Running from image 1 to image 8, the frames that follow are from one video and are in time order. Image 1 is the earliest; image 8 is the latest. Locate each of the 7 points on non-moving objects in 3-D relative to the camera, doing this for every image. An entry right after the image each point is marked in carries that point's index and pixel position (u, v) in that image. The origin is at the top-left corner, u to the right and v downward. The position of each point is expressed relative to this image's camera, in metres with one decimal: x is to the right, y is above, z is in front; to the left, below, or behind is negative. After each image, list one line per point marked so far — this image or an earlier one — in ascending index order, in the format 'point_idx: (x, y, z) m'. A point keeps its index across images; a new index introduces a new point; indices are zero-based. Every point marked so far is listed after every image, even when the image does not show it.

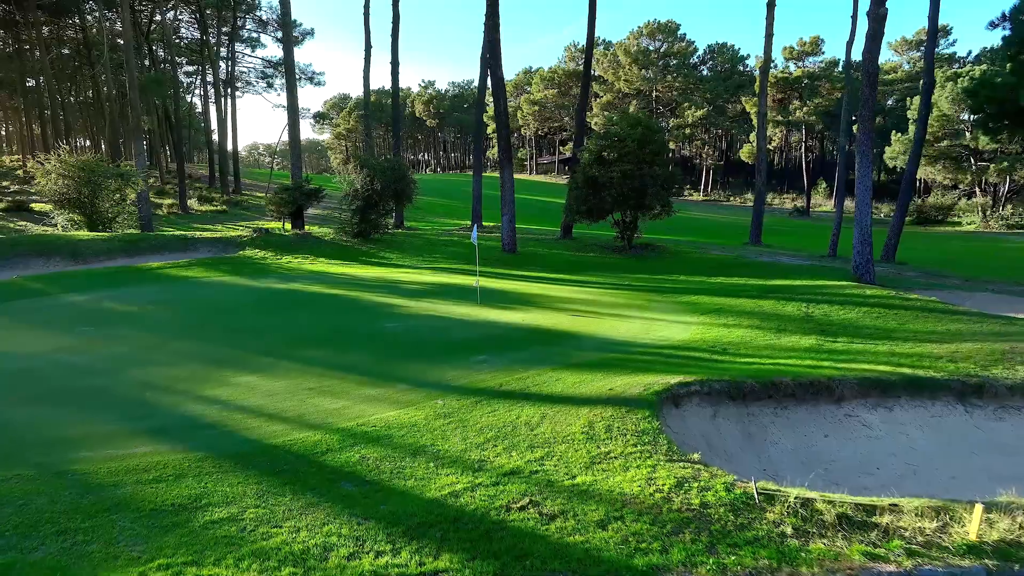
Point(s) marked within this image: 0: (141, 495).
0: (-2.1, -1.2, +3.9) m
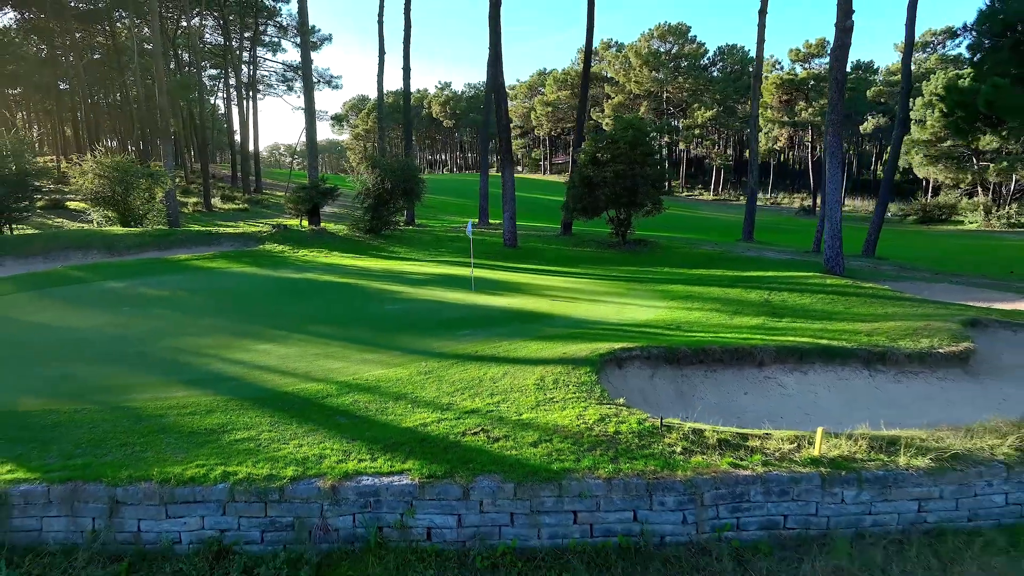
0: (-2.4, -1.0, +5.0) m
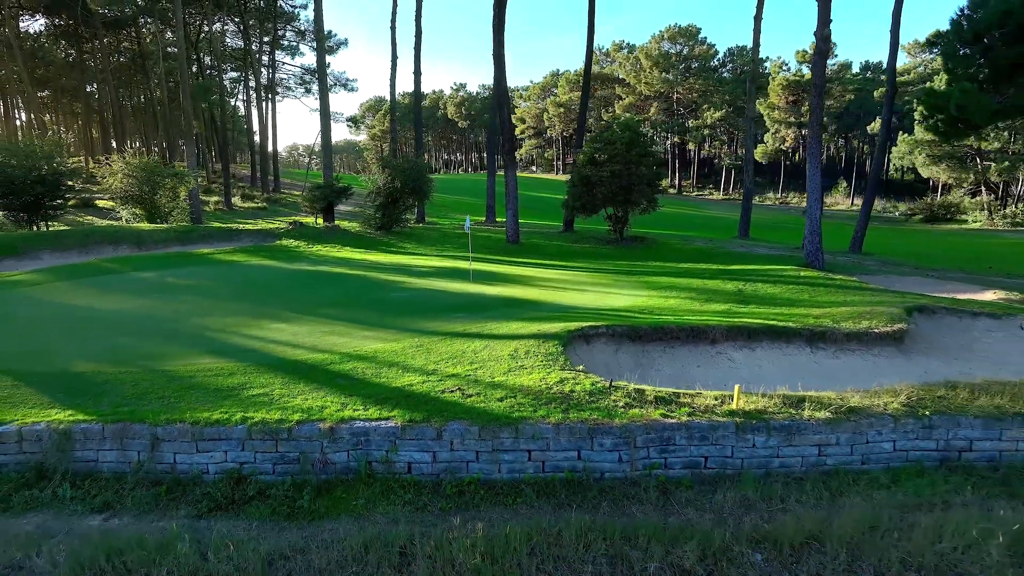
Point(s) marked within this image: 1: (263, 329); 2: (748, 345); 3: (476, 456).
0: (-2.6, -0.8, +6.0) m
1: (-2.8, -0.5, +7.9) m
2: (+2.5, -0.6, +7.3) m
3: (-0.3, -1.2, +5.0) m
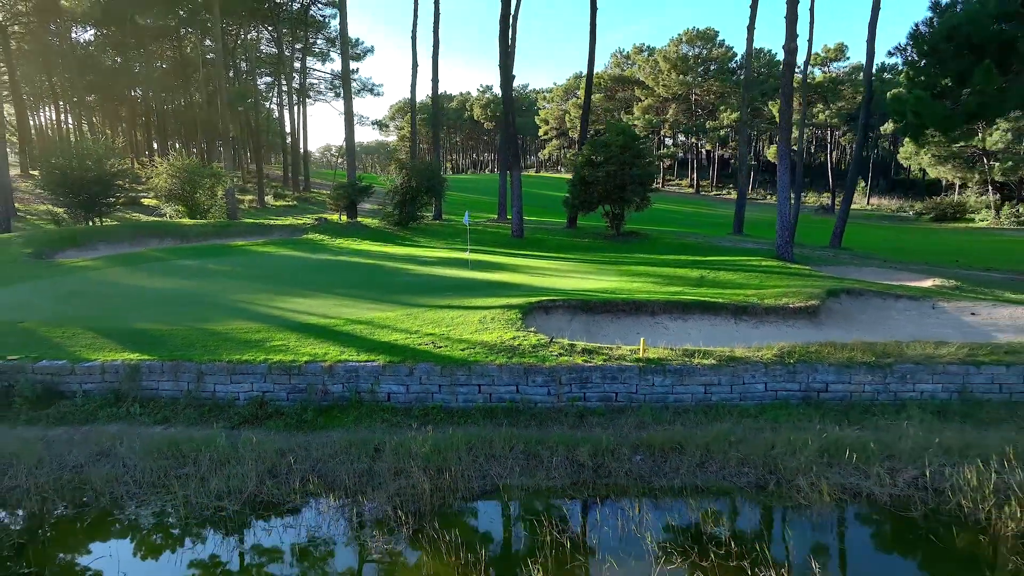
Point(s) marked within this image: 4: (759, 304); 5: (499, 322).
0: (-3.0, -0.5, +7.7) m
1: (-3.1, -0.2, +9.7) m
2: (+2.2, -0.4, +8.8) m
3: (-0.7, -1.0, +6.7) m
4: (+3.2, -0.2, +9.0) m
5: (-0.1, -0.4, +8.0) m
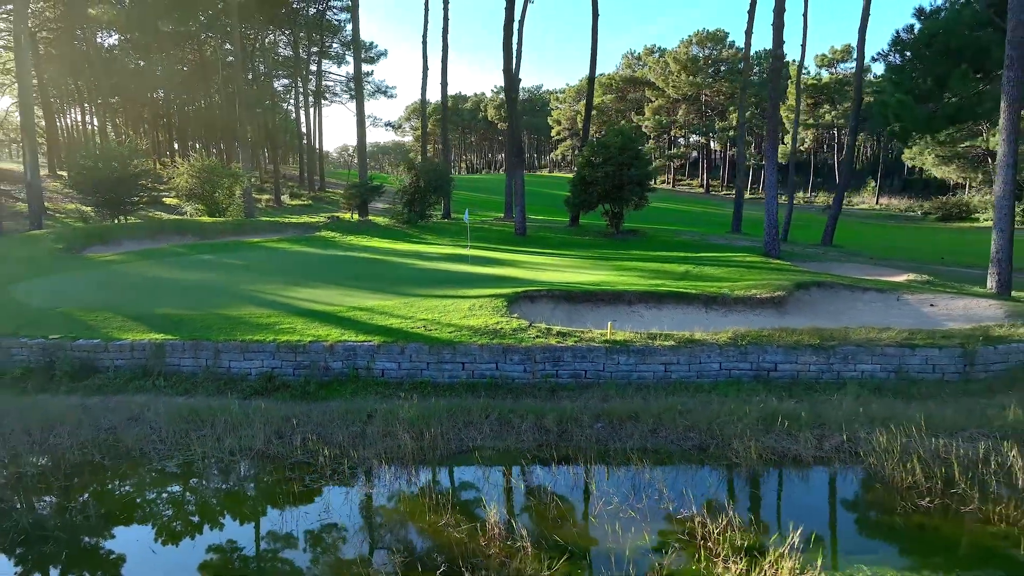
0: (-3.2, -0.4, +8.6) m
1: (-3.3, -0.1, +10.5) m
2: (+2.0, -0.2, +9.6) m
3: (-0.9, -0.8, +7.5) m
4: (+3.0, -0.1, +9.7) m
5: (-0.3, -0.3, +8.8) m
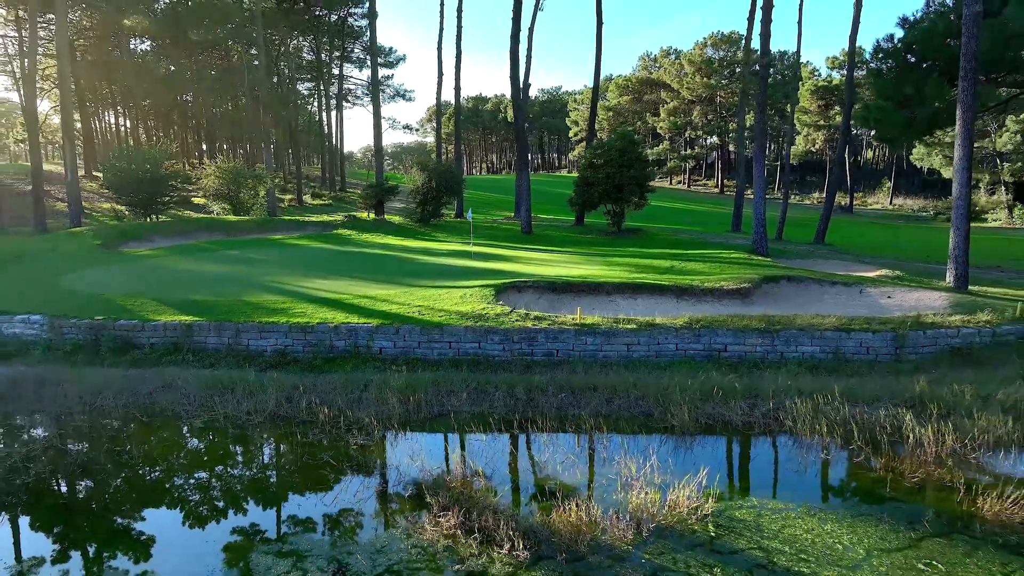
0: (-3.4, -0.2, +9.7) m
1: (-3.4, +0.1, +11.7) m
2: (+1.8, -0.1, +10.6) m
3: (-1.2, -0.7, +8.6) m
4: (+2.9, 0.0, +10.7) m
5: (-0.5, -0.1, +9.9) m
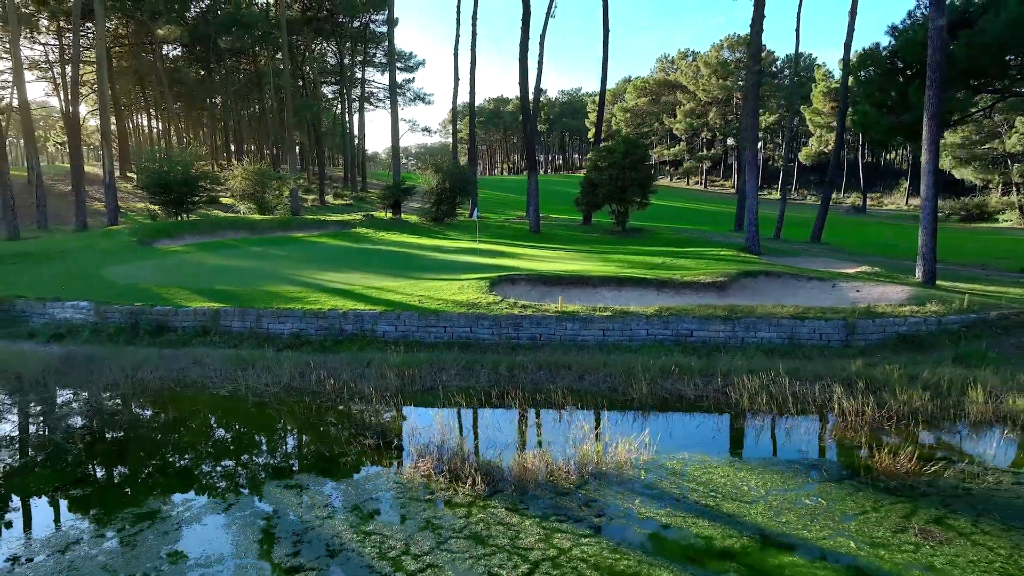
0: (-3.5, -0.1, +10.9) m
1: (-3.5, +0.2, +12.8) m
2: (+1.7, 0.0, +11.5) m
3: (-1.3, -0.6, +9.6) m
4: (+2.8, +0.1, +11.6) m
5: (-0.6, 0.0, +11.0) m
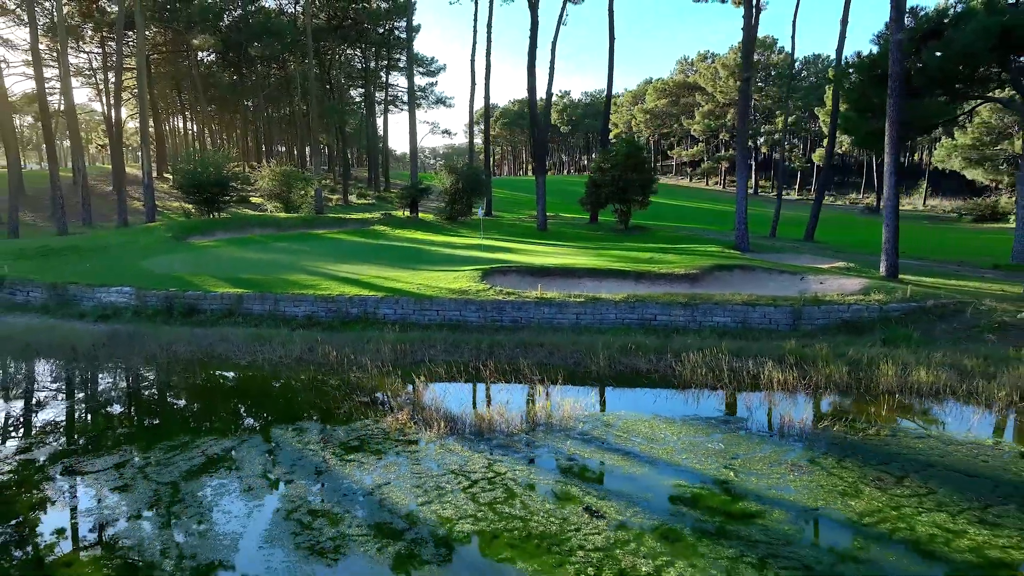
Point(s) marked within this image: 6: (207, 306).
0: (-3.7, +0.1, +12.3) m
1: (-3.6, +0.4, +14.2) m
2: (+1.6, +0.2, +12.7) m
3: (-1.6, -0.4, +10.9) m
4: (+2.6, +0.3, +12.7) m
5: (-0.8, +0.2, +12.2) m
6: (-5.1, -0.3, +11.5) m
